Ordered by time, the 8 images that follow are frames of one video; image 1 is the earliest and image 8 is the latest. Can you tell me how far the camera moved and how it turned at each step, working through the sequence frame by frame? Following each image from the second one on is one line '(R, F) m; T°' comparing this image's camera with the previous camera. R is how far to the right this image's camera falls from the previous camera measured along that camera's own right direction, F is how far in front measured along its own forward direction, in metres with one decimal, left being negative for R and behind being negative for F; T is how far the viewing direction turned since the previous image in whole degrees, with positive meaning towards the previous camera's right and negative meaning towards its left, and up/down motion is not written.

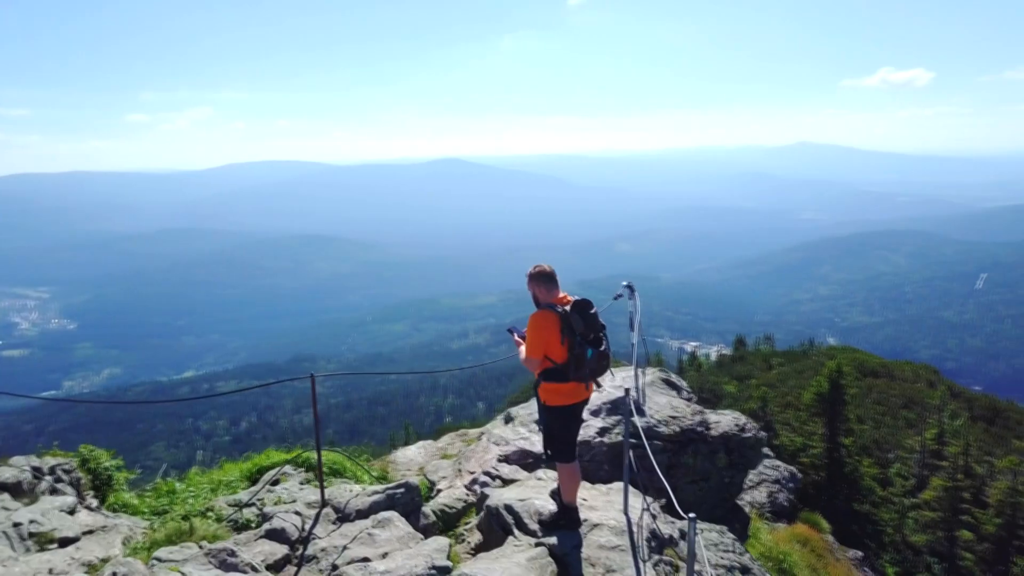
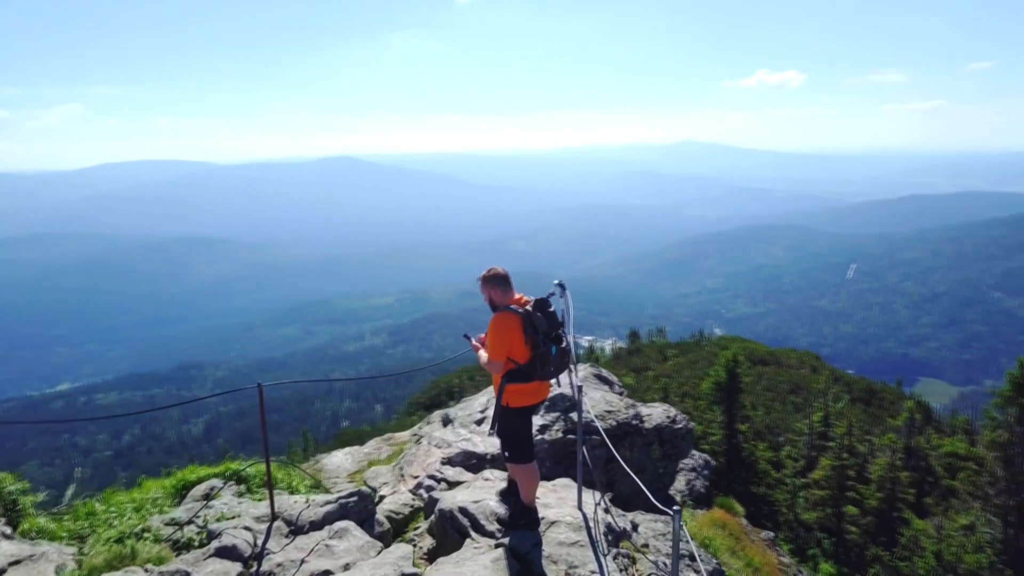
(-0.3, 0.0) m; +7°
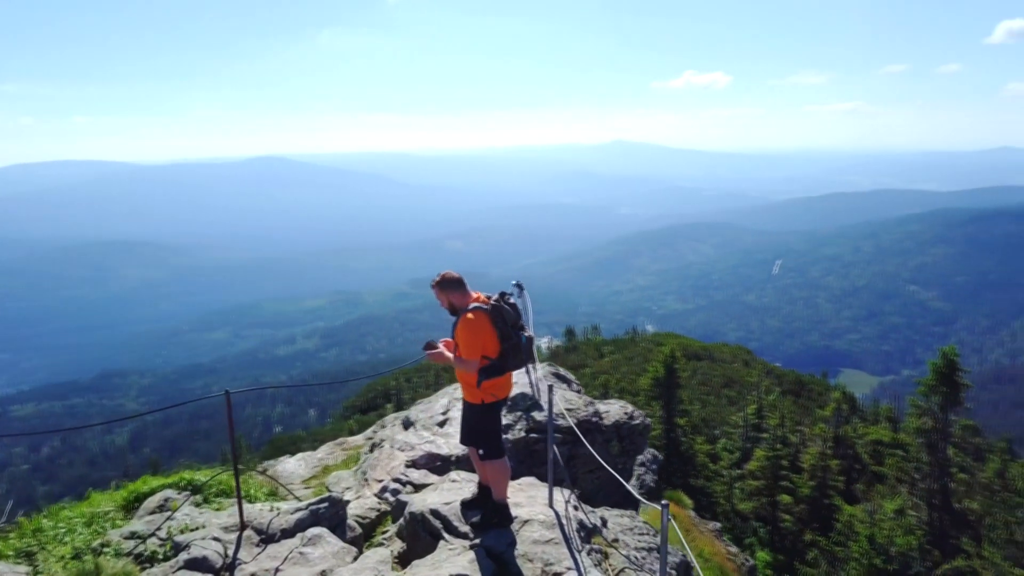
(-0.2, 0.0) m; +5°
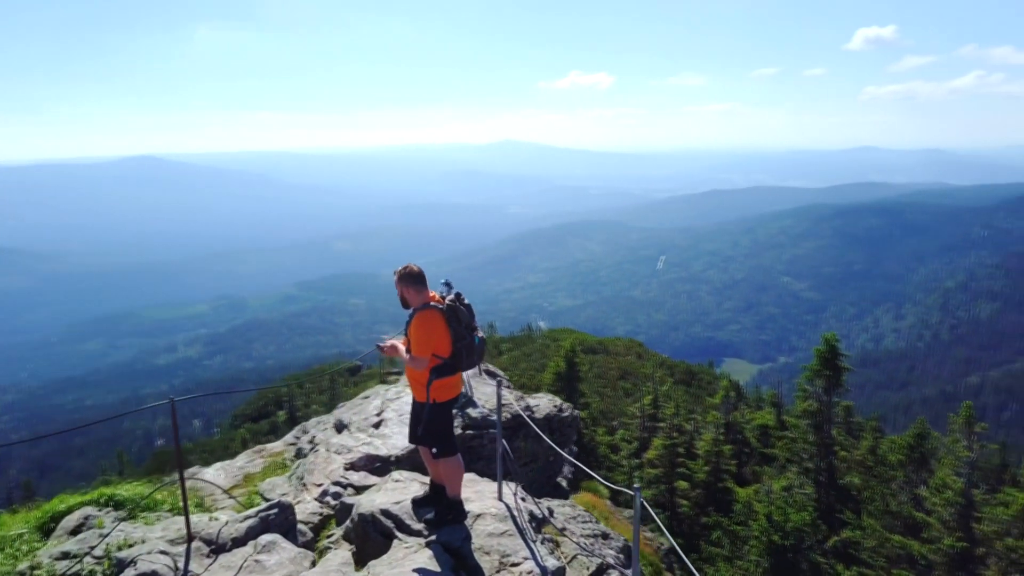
(-0.4, -0.1) m; +8°
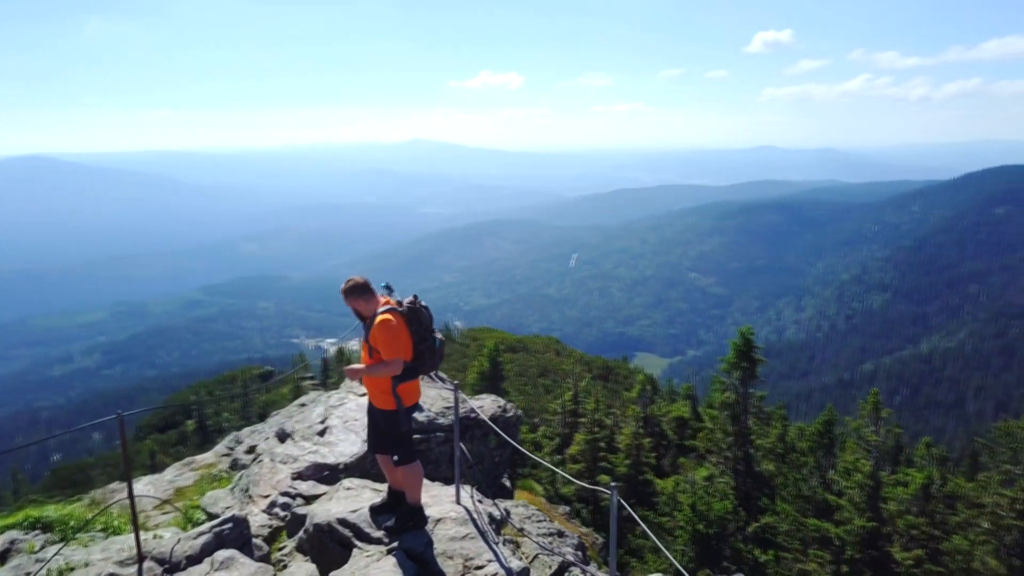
(-0.3, 0.0) m; +6°
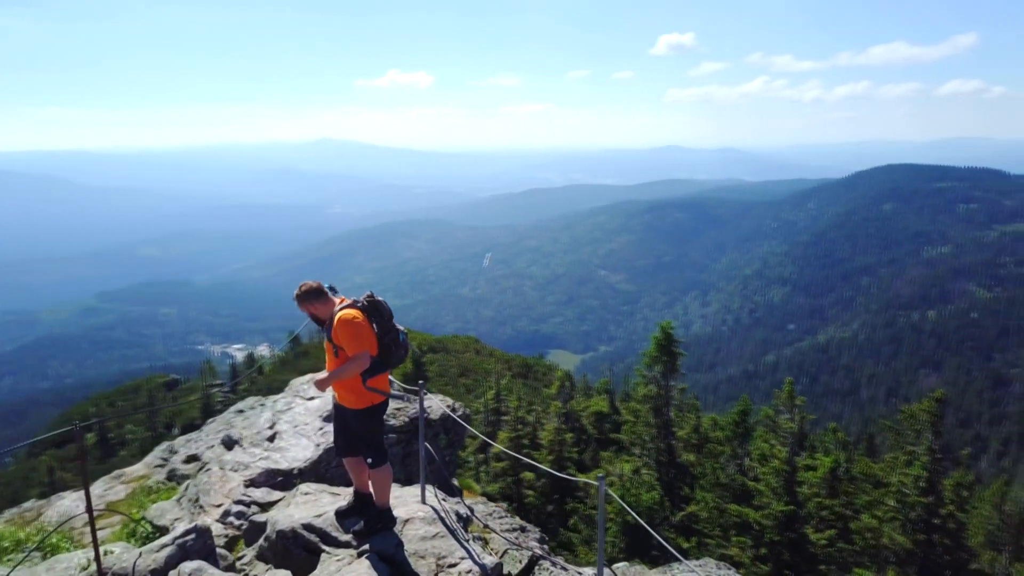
(-0.3, 0.0) m; +6°
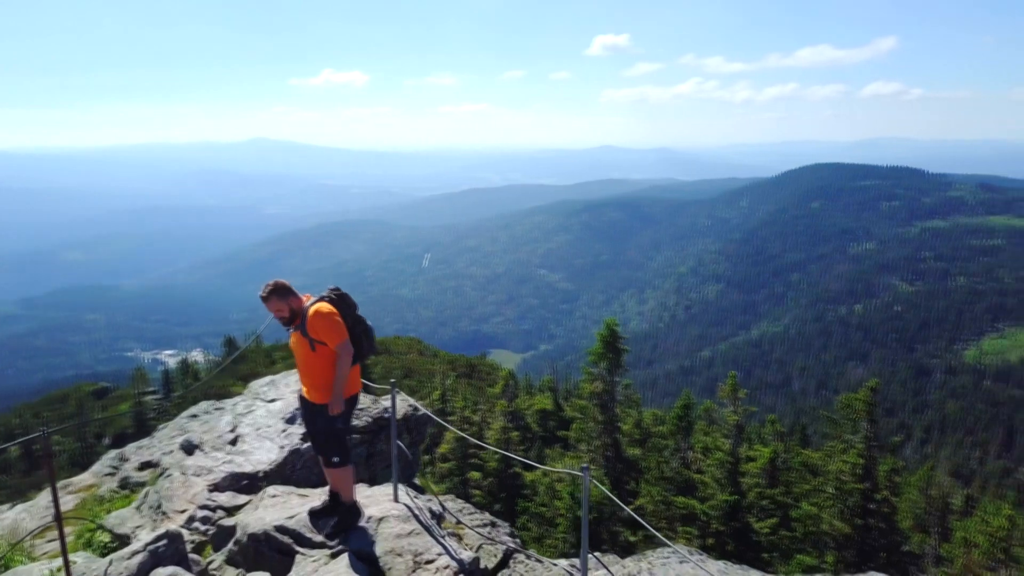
(-0.2, 0.0) m; +4°
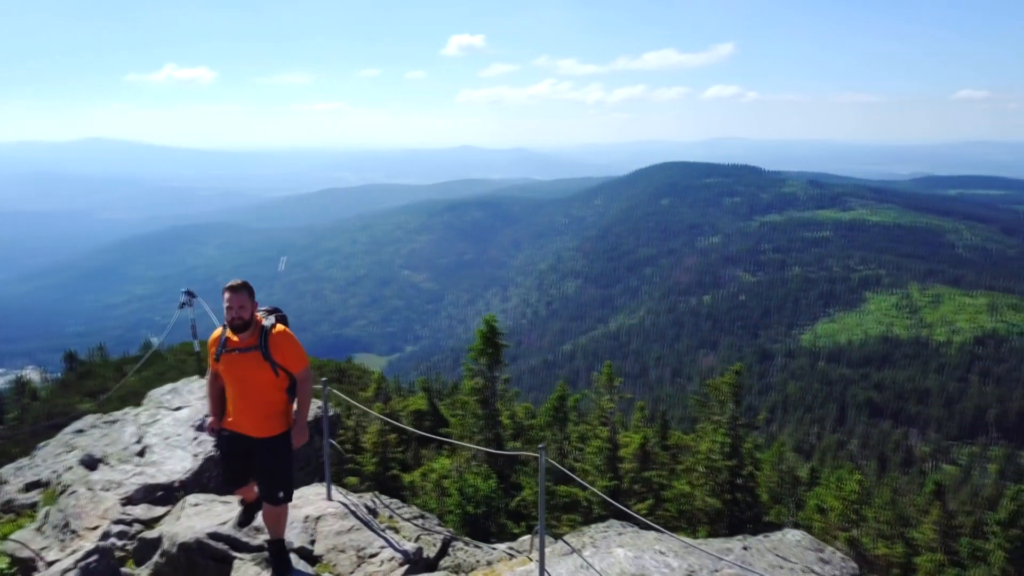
(-0.4, -0.1) m; +10°
